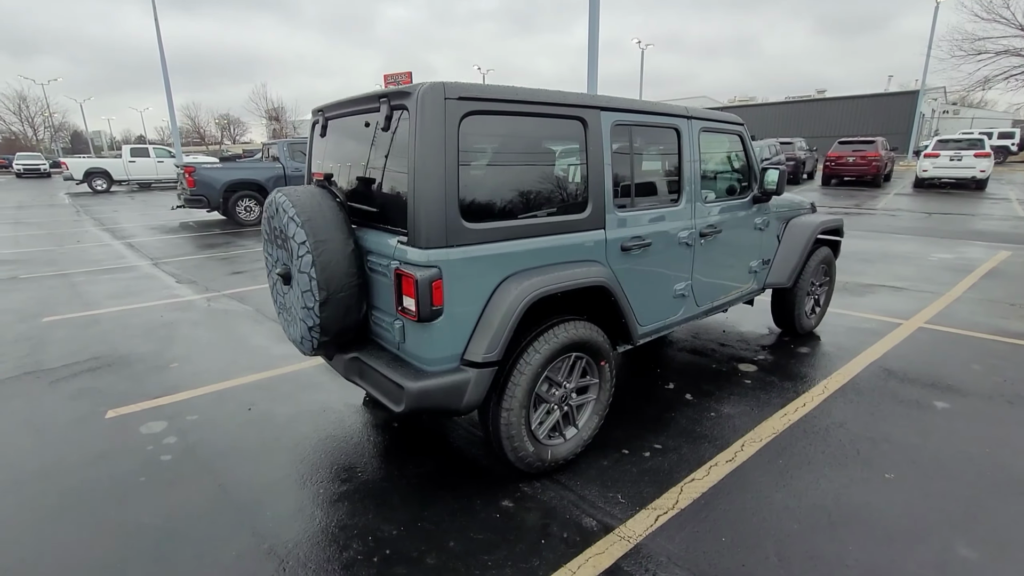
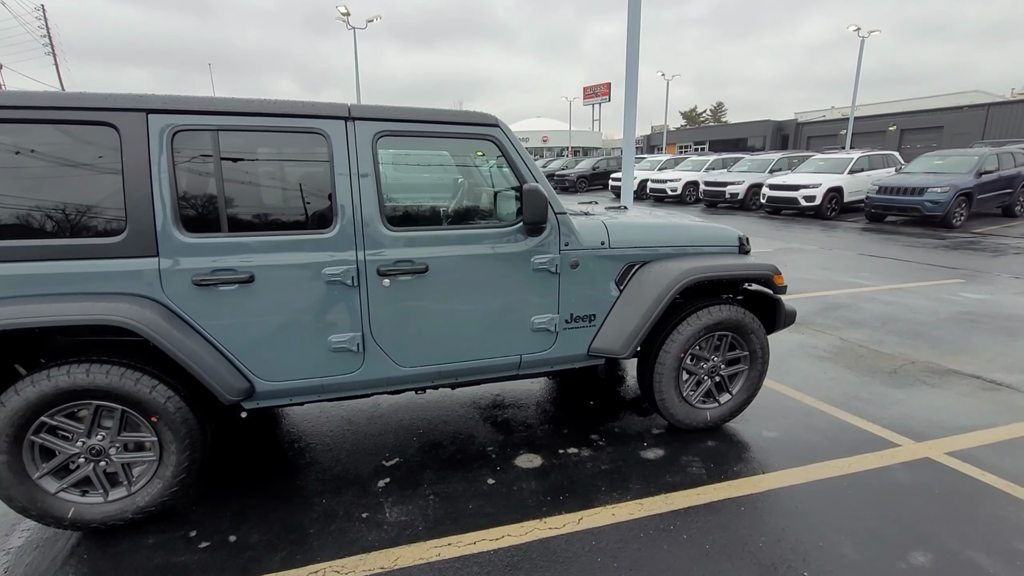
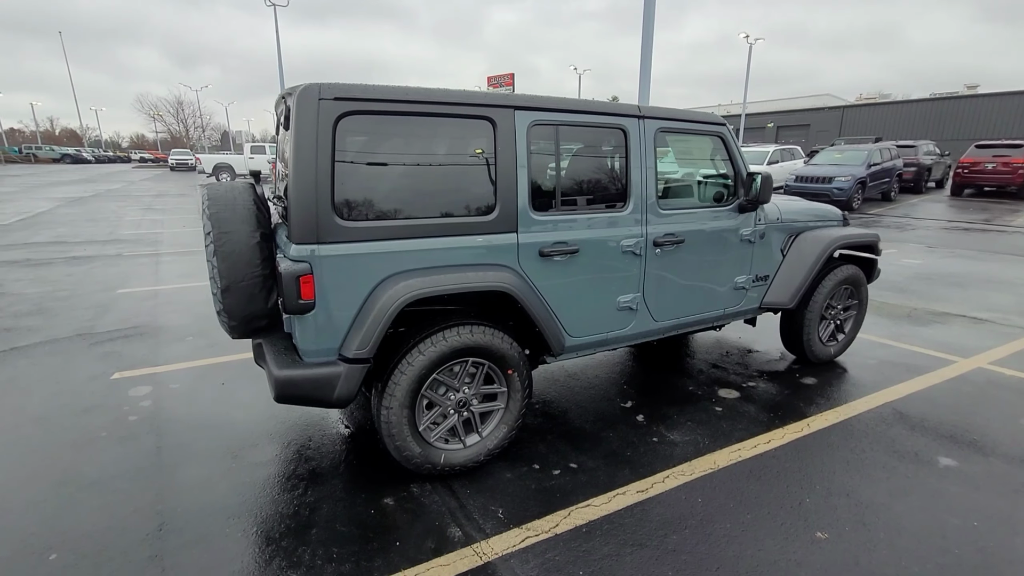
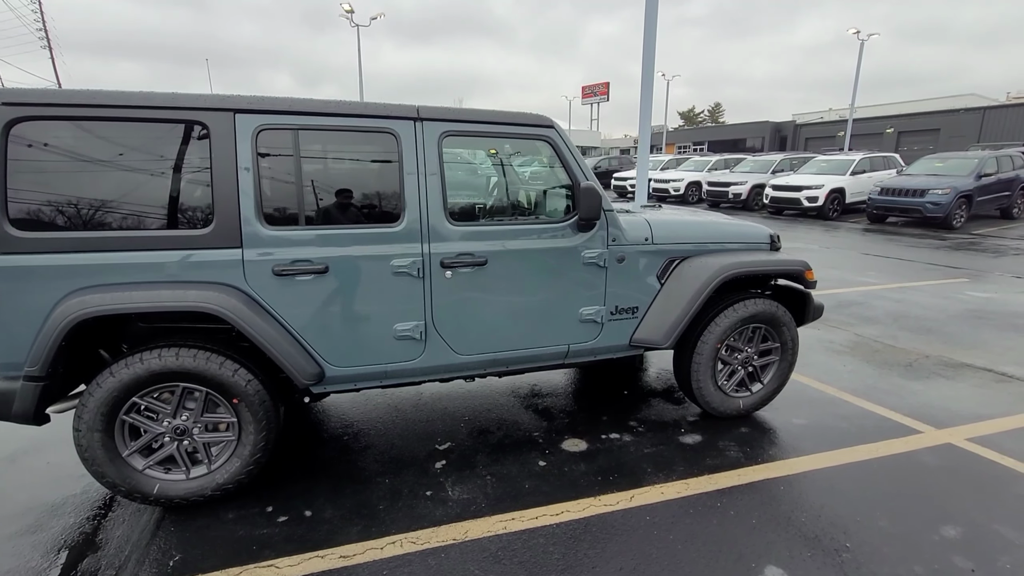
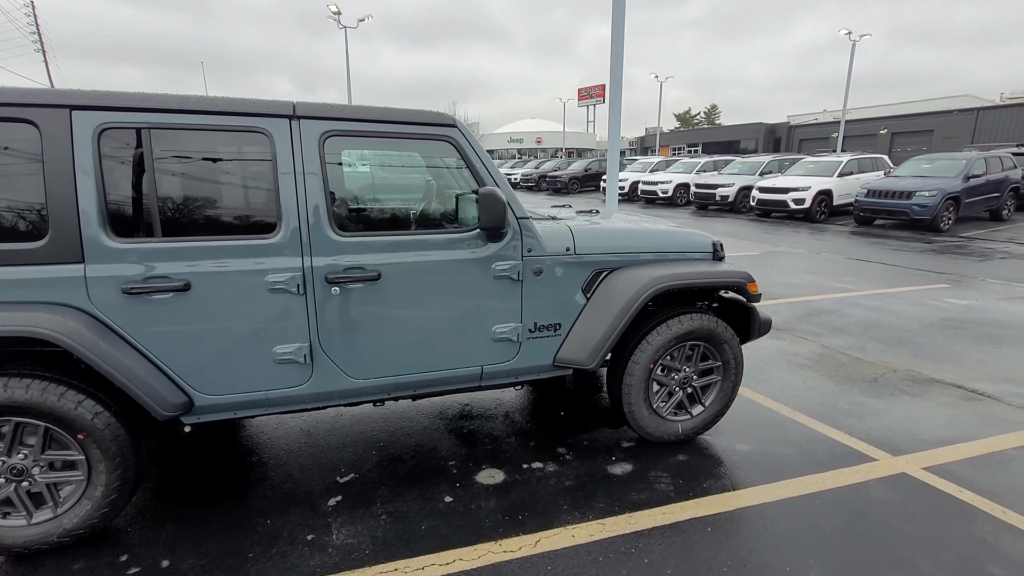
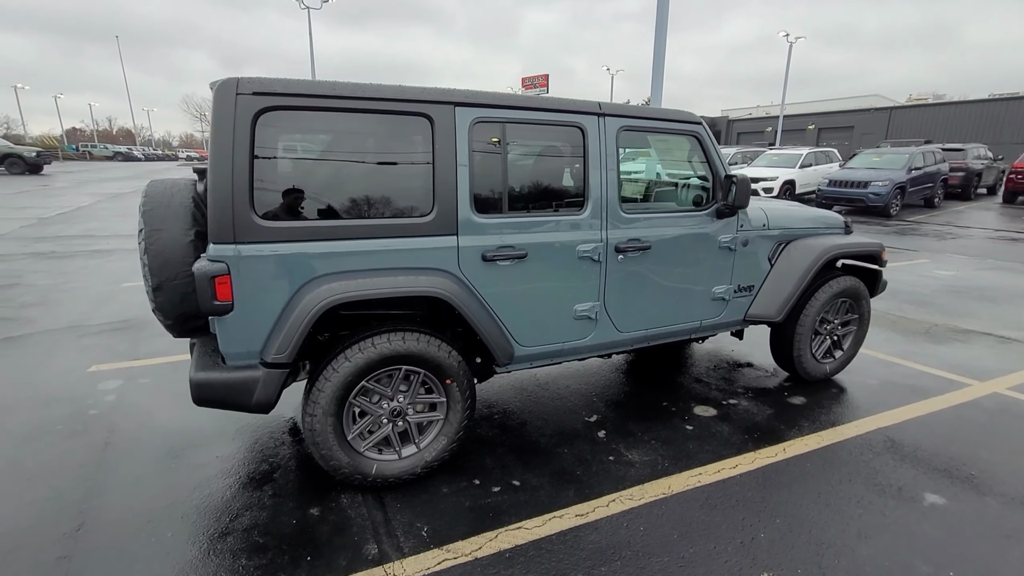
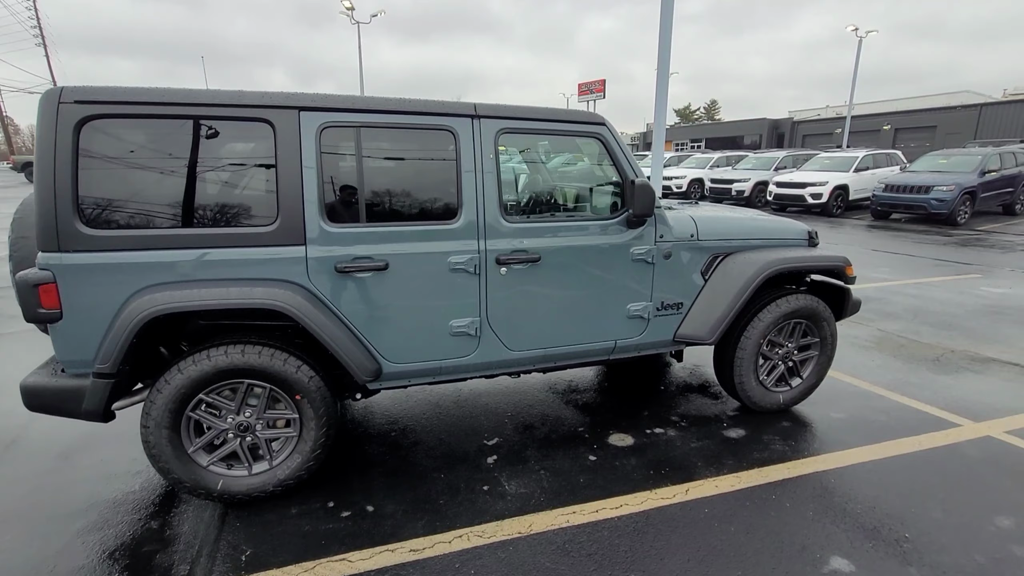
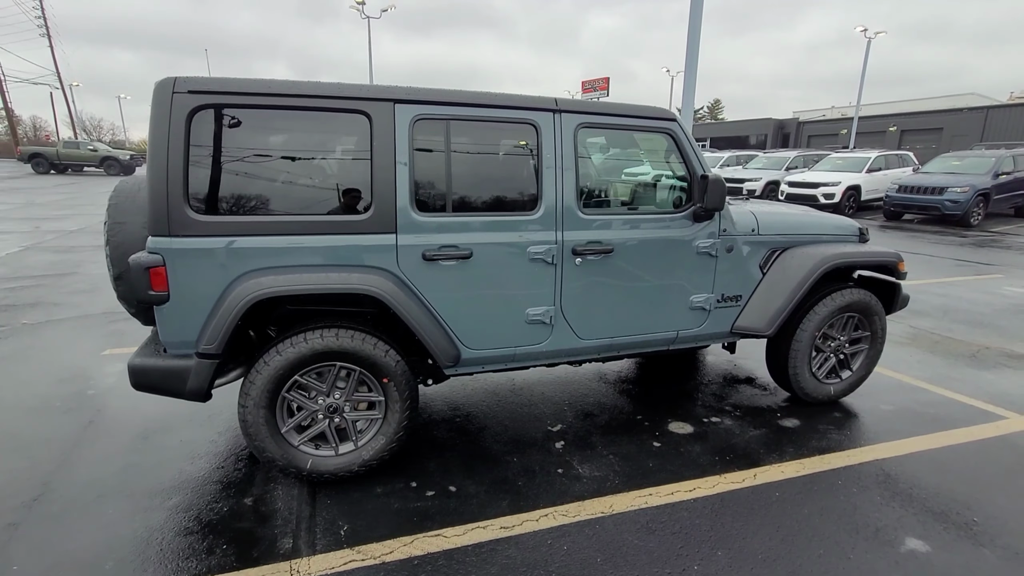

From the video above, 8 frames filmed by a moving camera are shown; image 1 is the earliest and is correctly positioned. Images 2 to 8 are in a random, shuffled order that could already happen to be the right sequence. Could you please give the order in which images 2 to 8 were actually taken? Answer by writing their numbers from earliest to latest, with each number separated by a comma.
3, 6, 8, 7, 4, 2, 5
